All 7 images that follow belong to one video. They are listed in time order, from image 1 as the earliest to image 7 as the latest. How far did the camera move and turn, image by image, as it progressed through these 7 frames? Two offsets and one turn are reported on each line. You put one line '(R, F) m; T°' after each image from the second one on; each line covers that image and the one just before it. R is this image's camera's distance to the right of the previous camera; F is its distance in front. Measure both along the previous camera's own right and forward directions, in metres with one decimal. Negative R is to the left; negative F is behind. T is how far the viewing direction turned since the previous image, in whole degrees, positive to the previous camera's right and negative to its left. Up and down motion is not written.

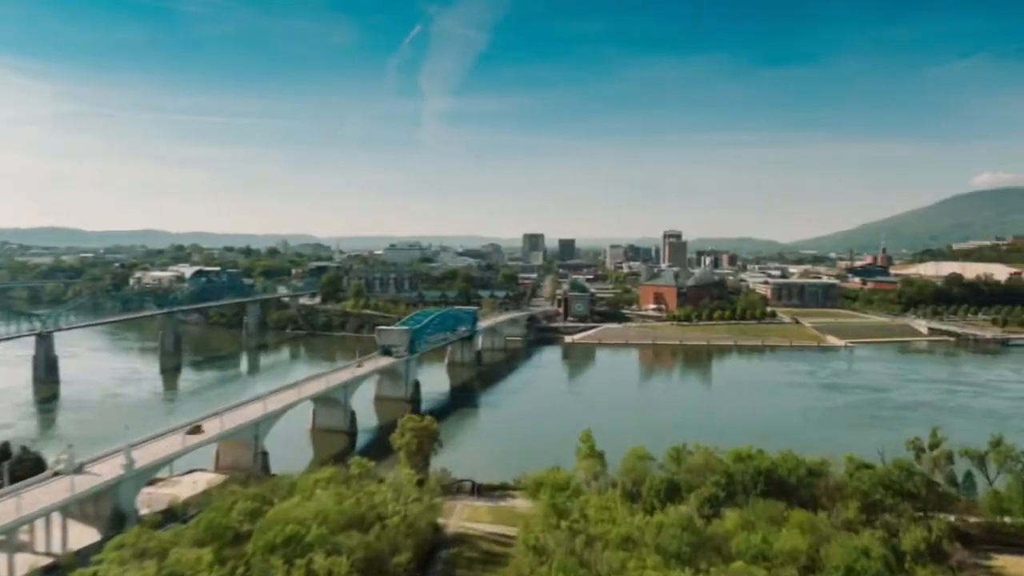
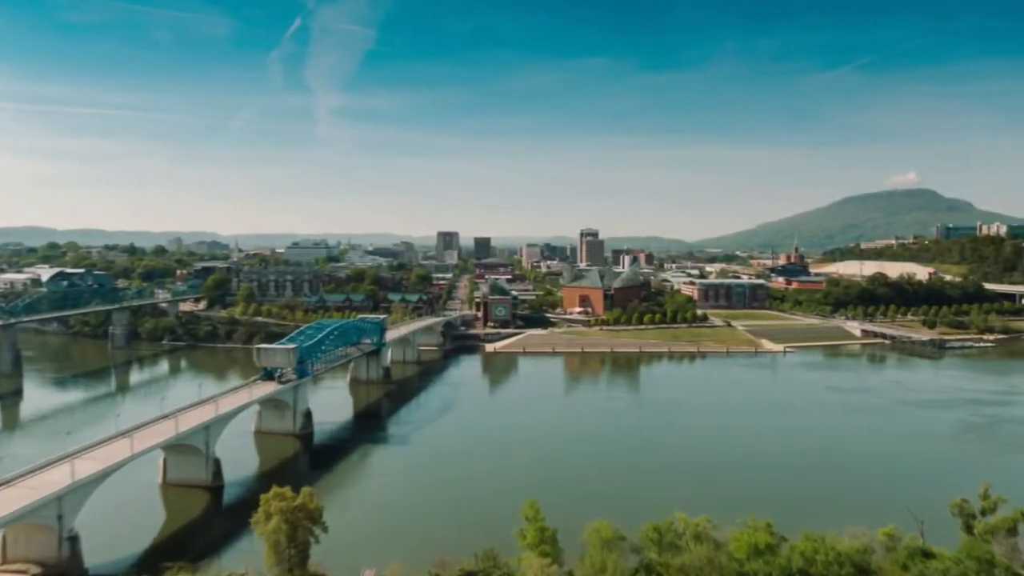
(0.0, +6.0) m; +7°
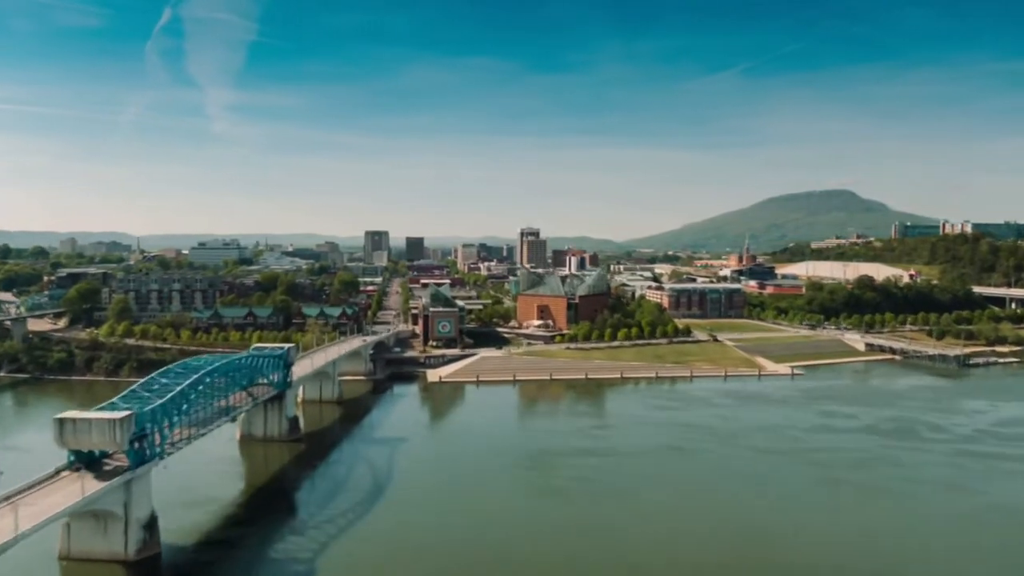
(-1.1, +10.7) m; +5°
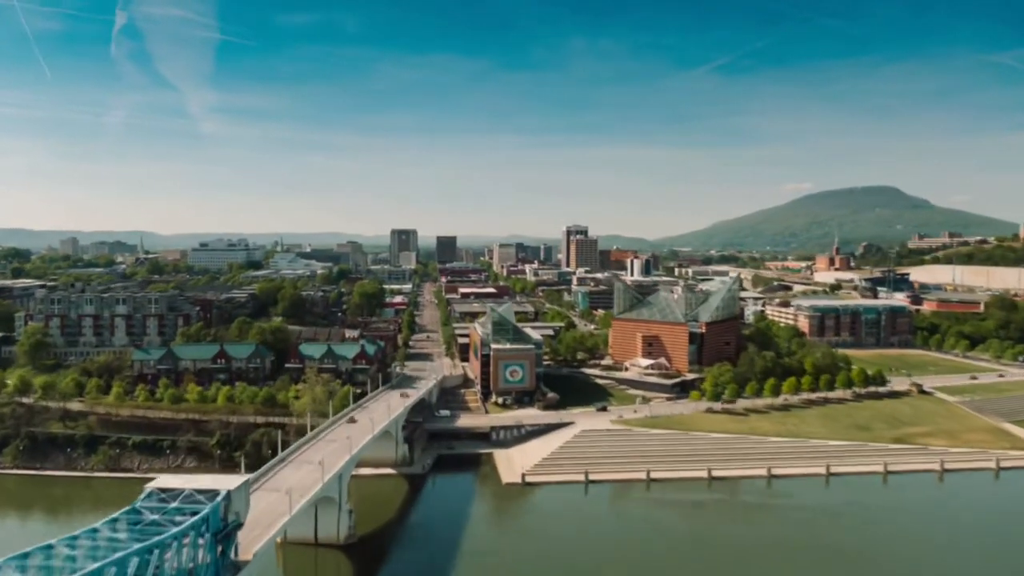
(-3.5, +16.4) m; -2°
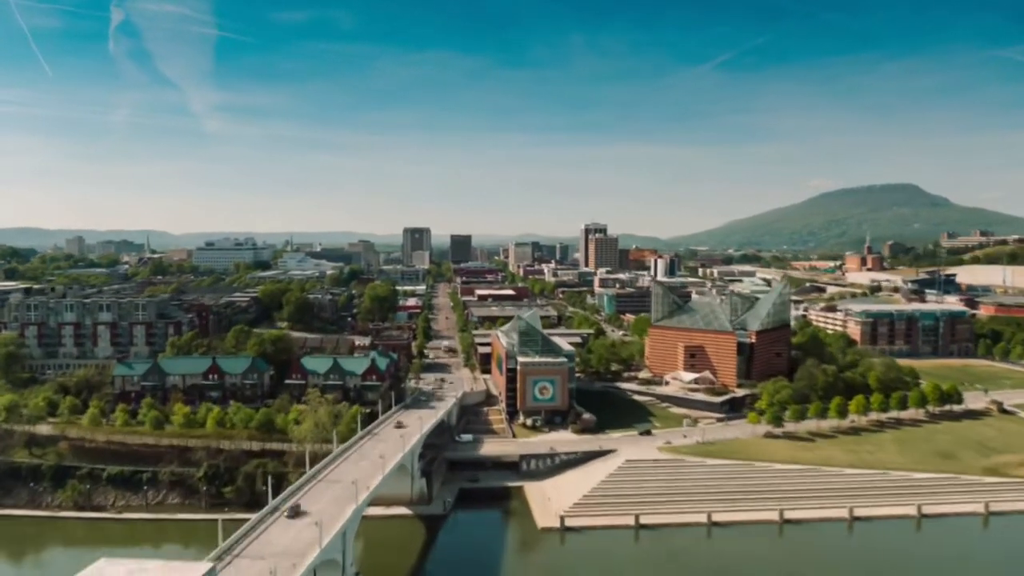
(-0.6, +3.6) m; -1°
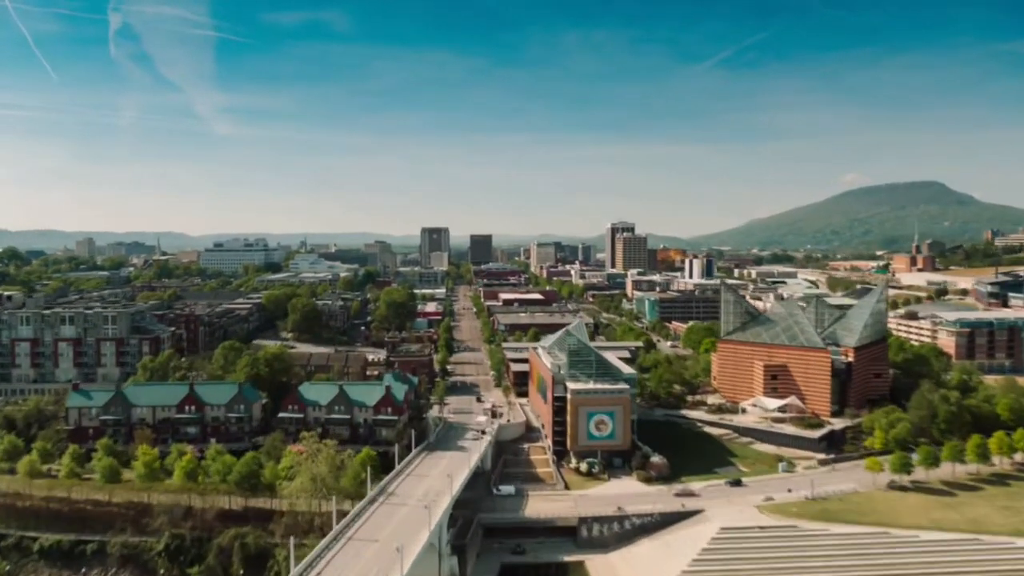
(-1.0, +5.5) m; -1°
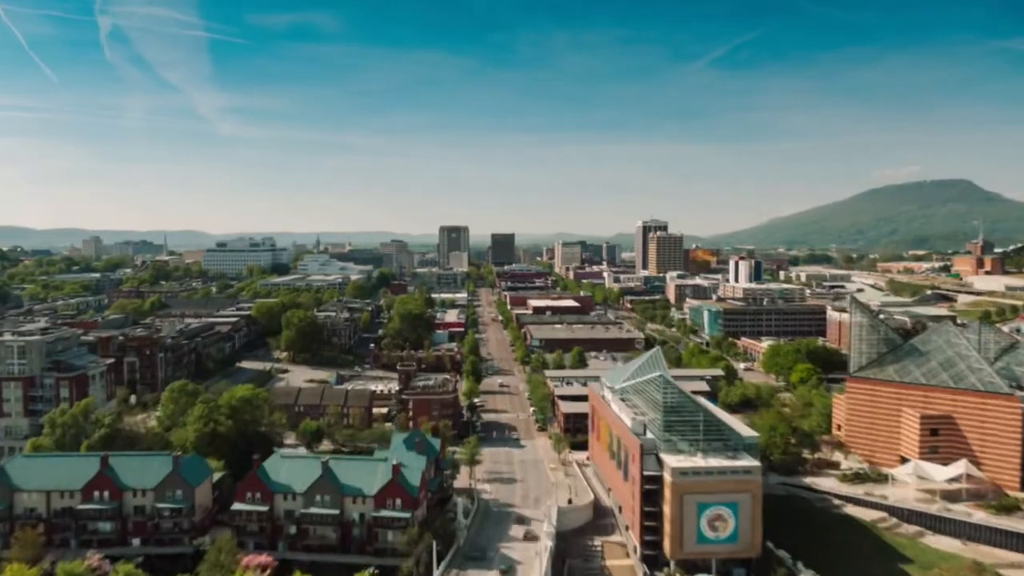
(-1.1, +7.4) m; -1°
